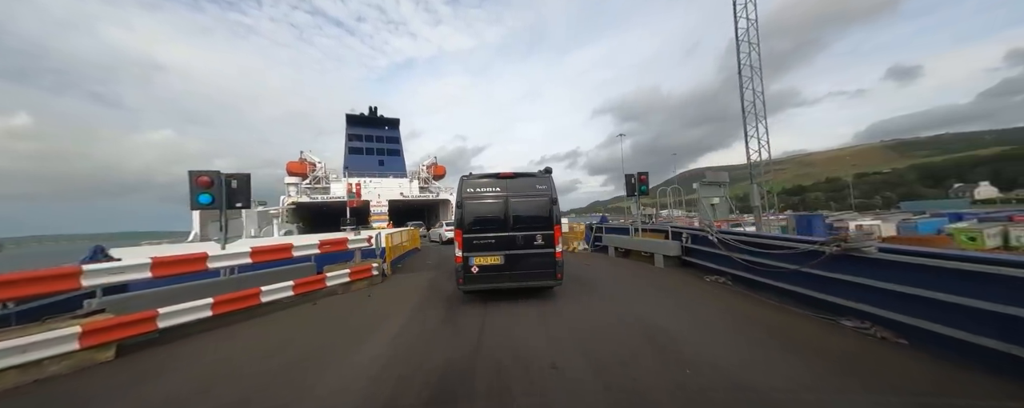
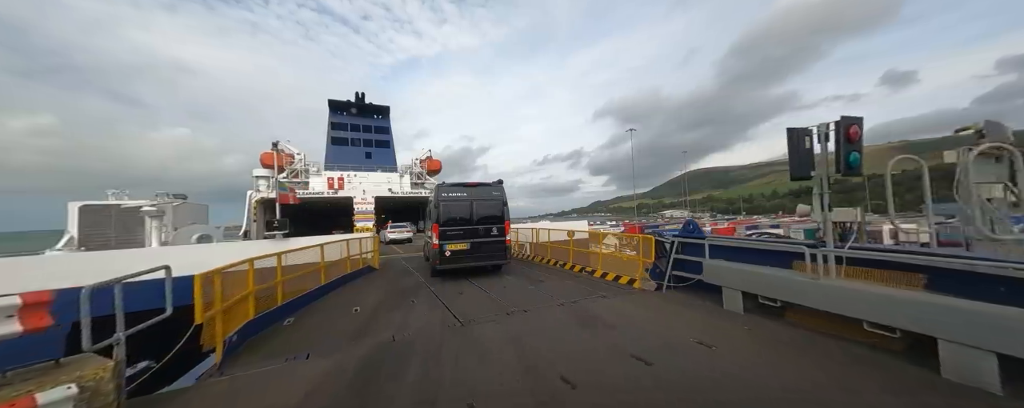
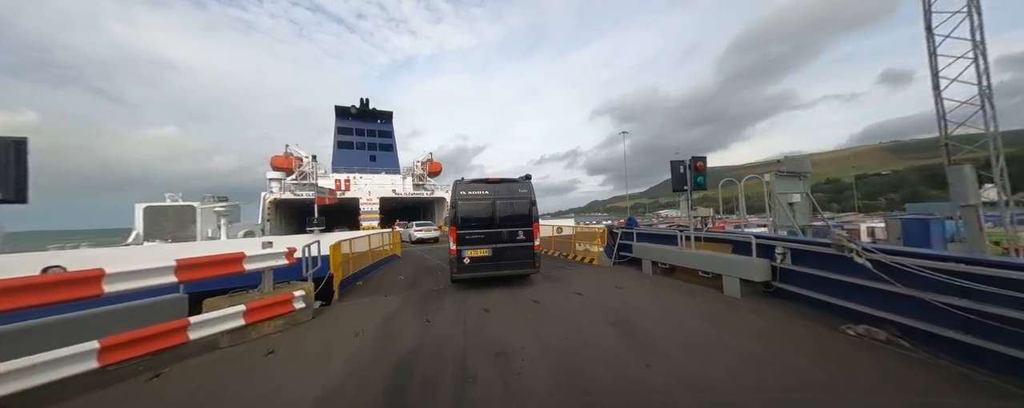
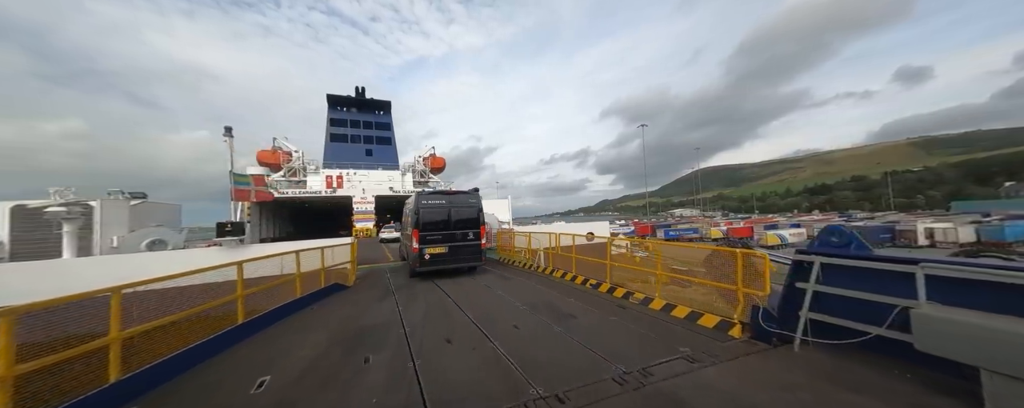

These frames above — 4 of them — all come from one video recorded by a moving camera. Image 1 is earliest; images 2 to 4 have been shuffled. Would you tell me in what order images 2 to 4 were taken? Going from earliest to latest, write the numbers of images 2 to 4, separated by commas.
3, 2, 4
